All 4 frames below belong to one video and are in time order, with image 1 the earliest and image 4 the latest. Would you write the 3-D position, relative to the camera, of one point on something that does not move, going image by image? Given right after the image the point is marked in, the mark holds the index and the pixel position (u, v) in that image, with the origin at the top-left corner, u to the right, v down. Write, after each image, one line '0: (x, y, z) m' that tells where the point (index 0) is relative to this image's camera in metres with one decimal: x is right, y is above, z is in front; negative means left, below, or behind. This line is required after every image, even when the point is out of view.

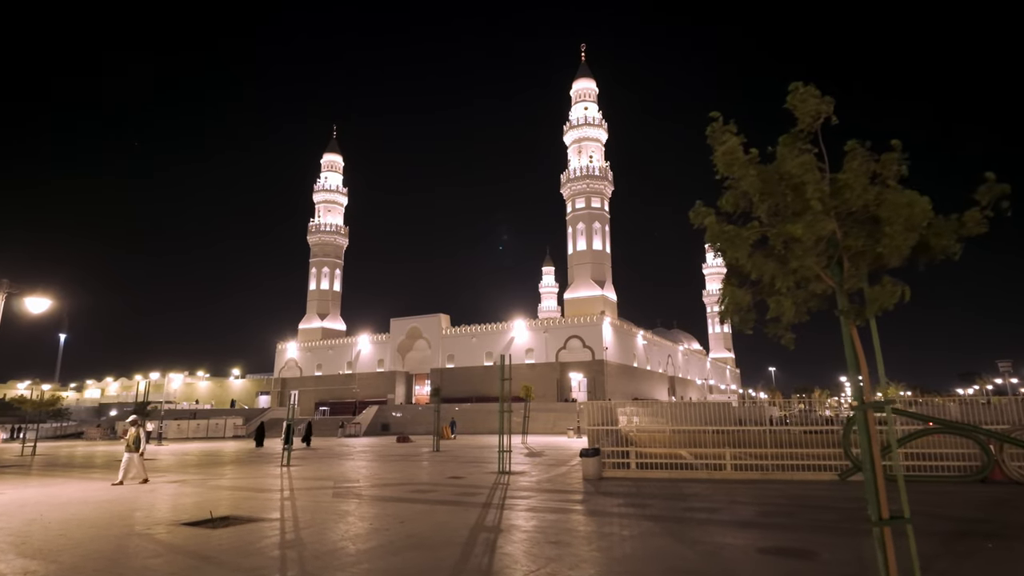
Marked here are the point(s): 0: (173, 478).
0: (-8.1, -4.5, +14.7) m
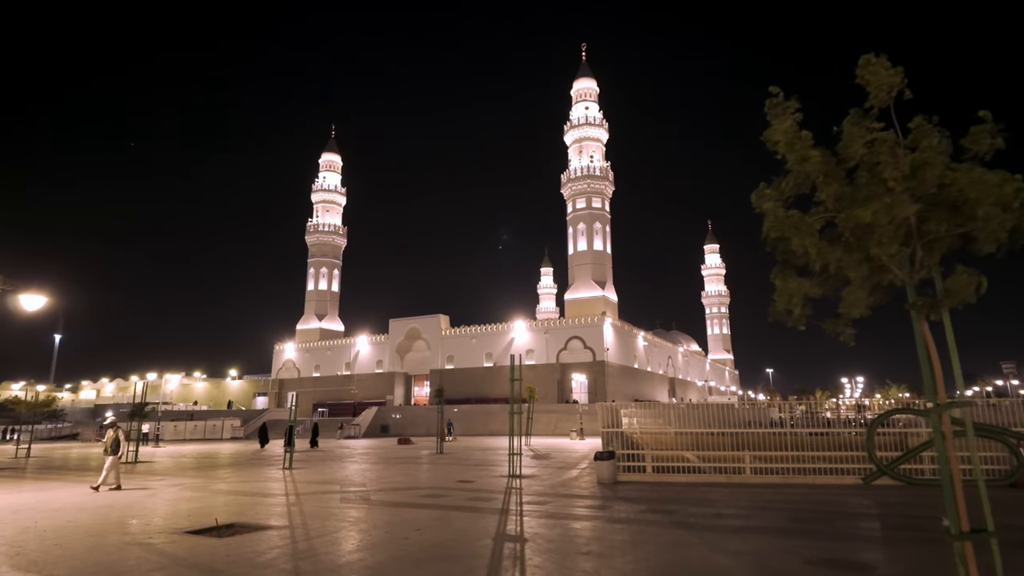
0: (-7.9, -4.5, +14.3) m
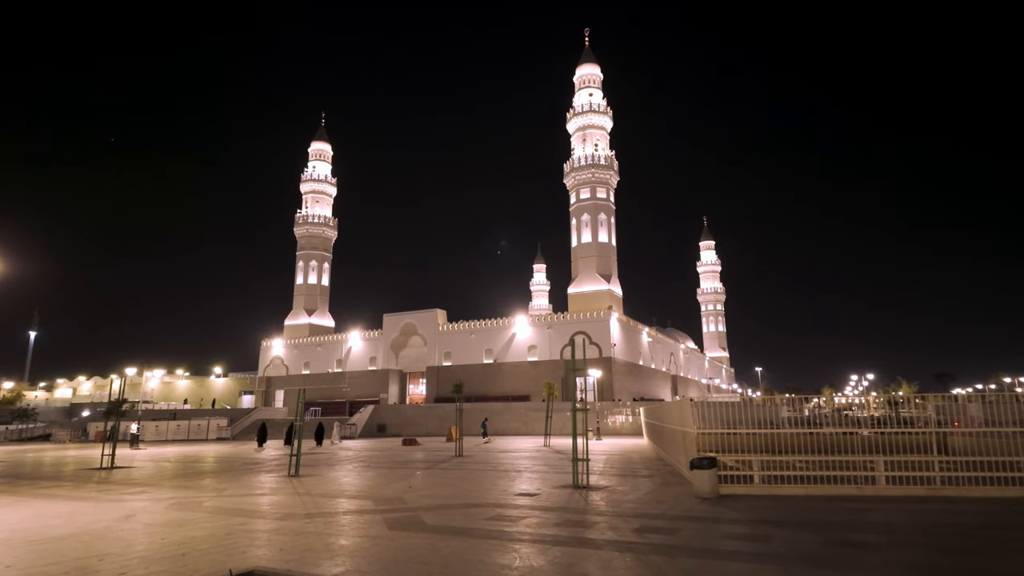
0: (-6.7, -3.9, +11.5) m
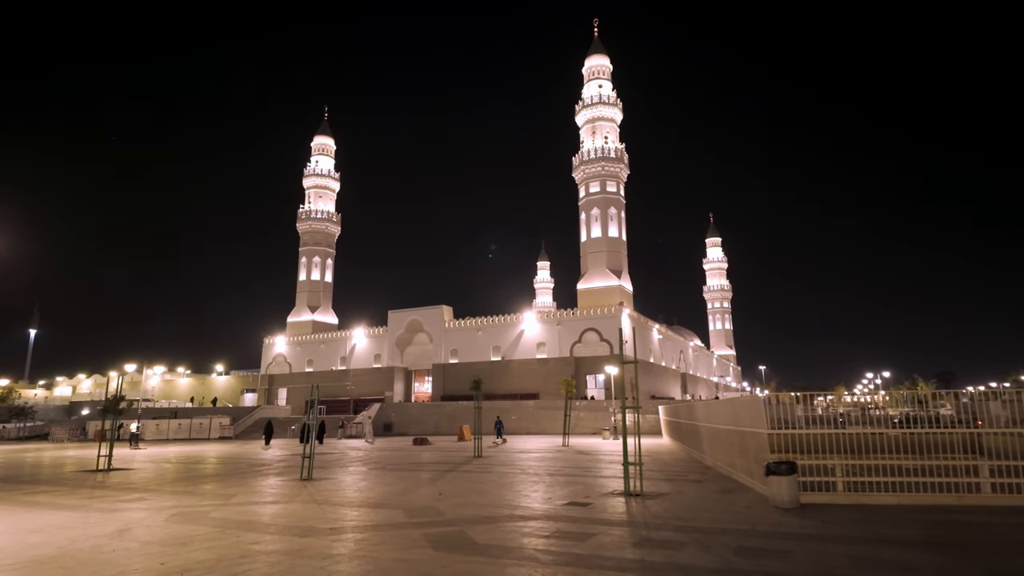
0: (-6.0, -3.6, +10.3) m
